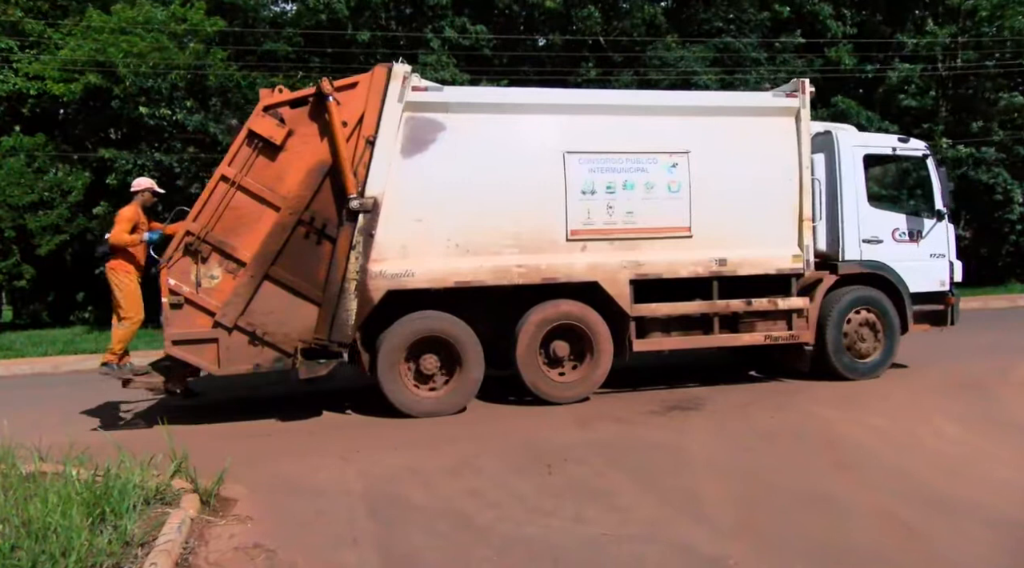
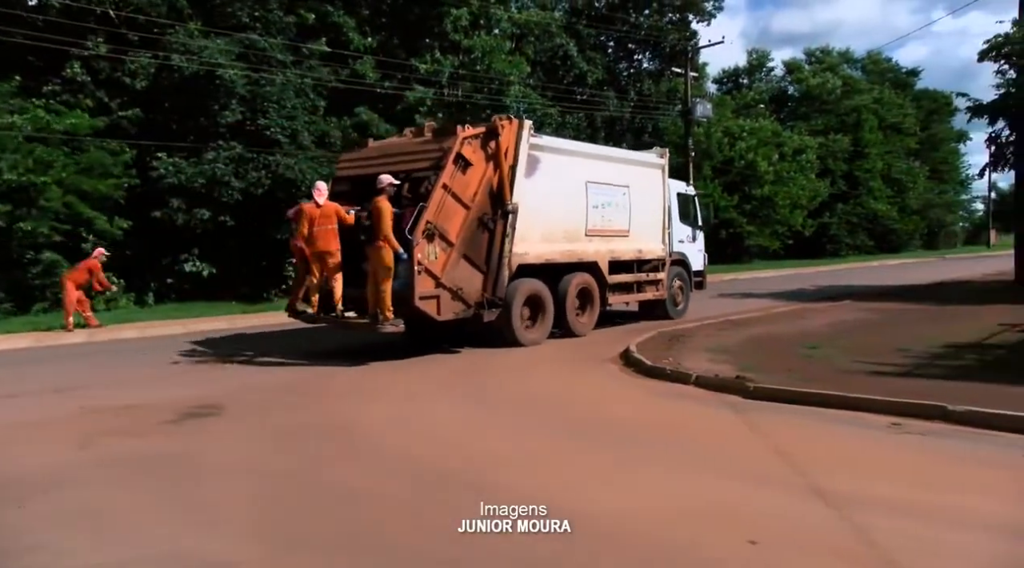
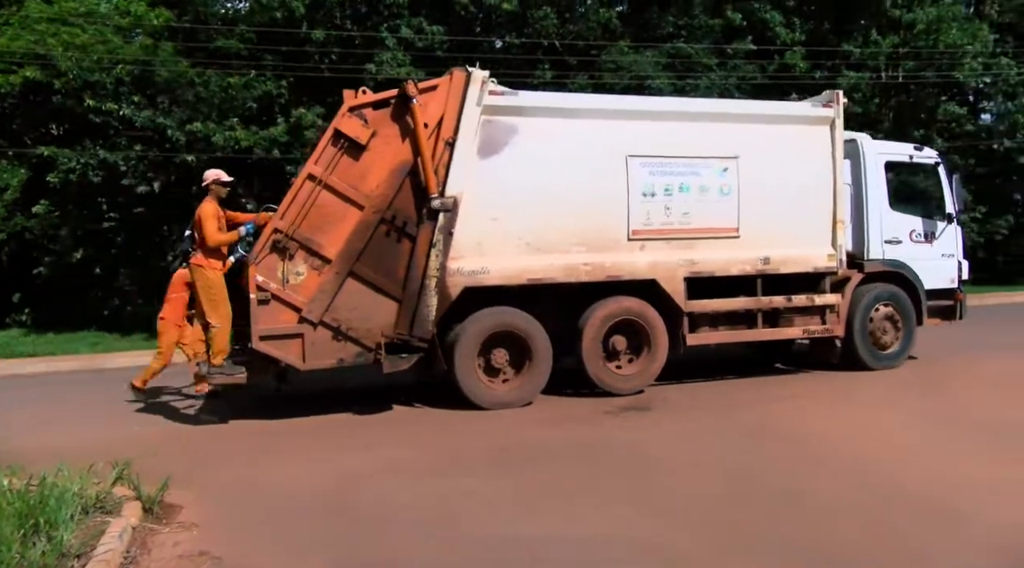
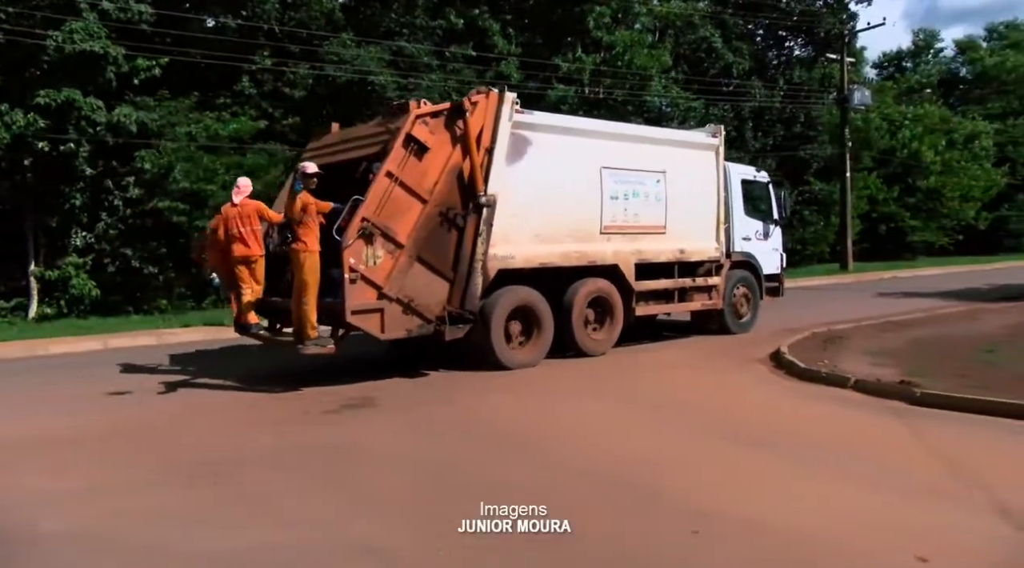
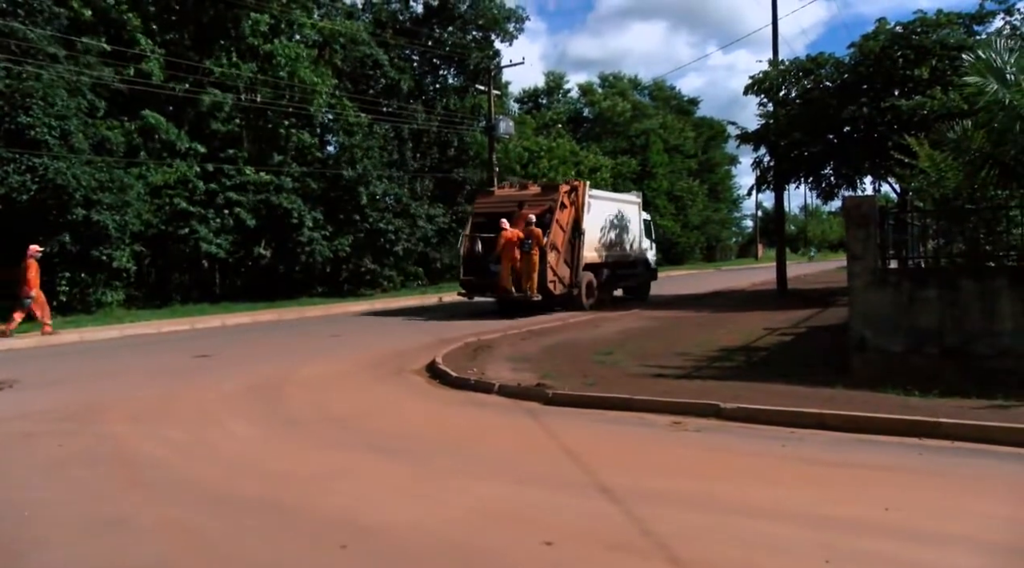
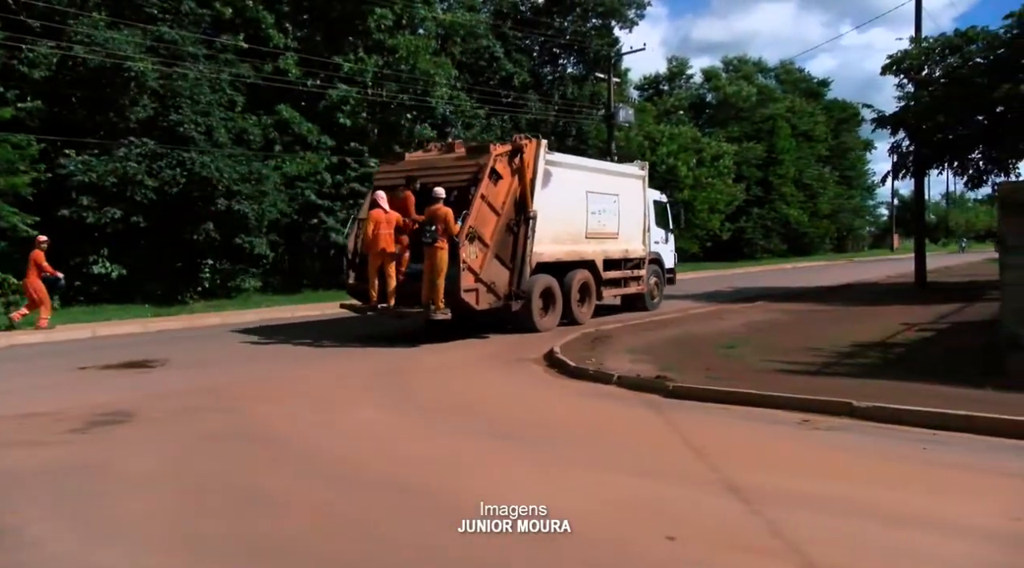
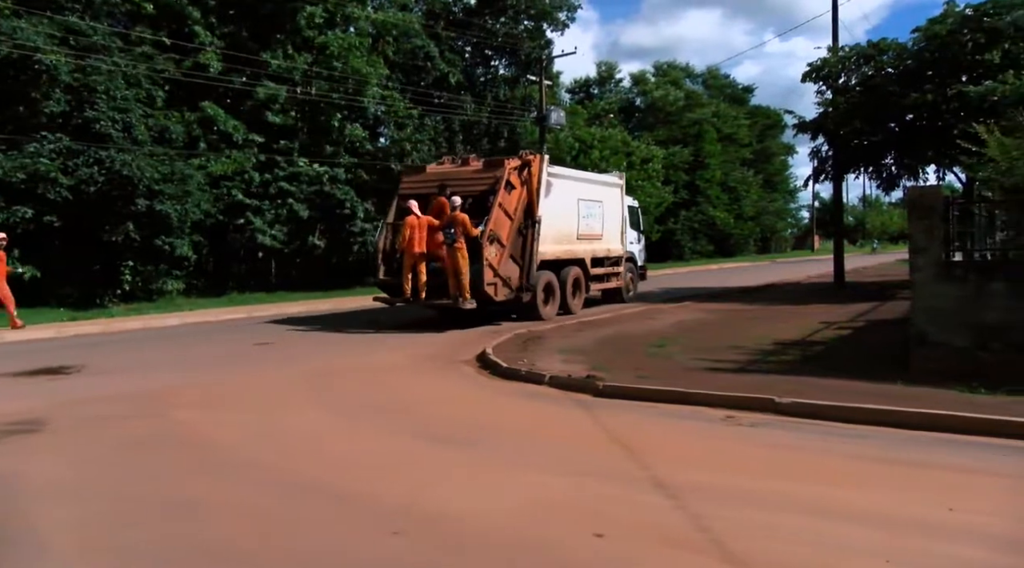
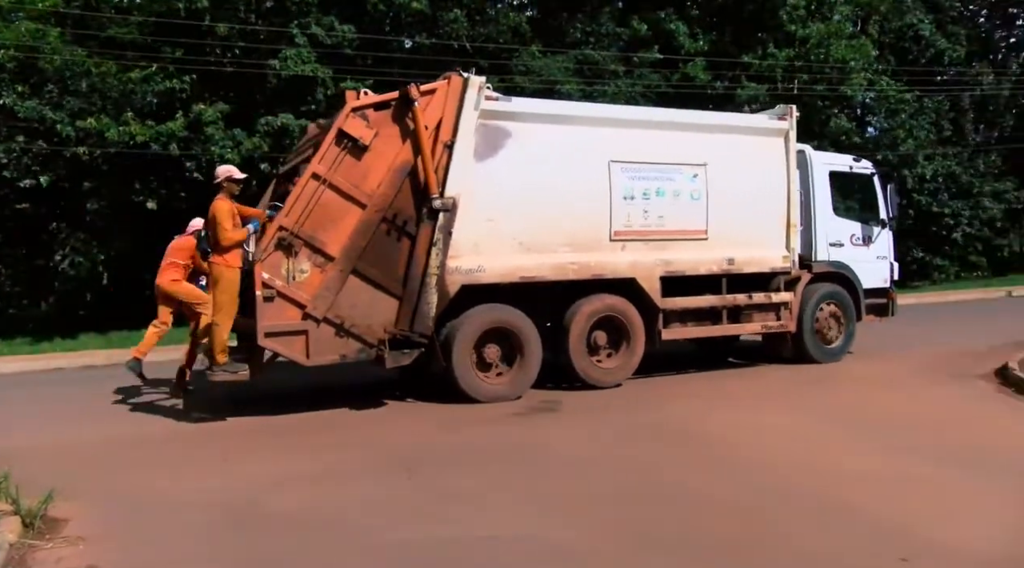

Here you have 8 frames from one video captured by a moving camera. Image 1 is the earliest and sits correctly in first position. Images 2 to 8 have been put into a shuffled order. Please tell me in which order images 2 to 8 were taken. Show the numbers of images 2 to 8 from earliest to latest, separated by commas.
3, 8, 4, 2, 6, 7, 5
